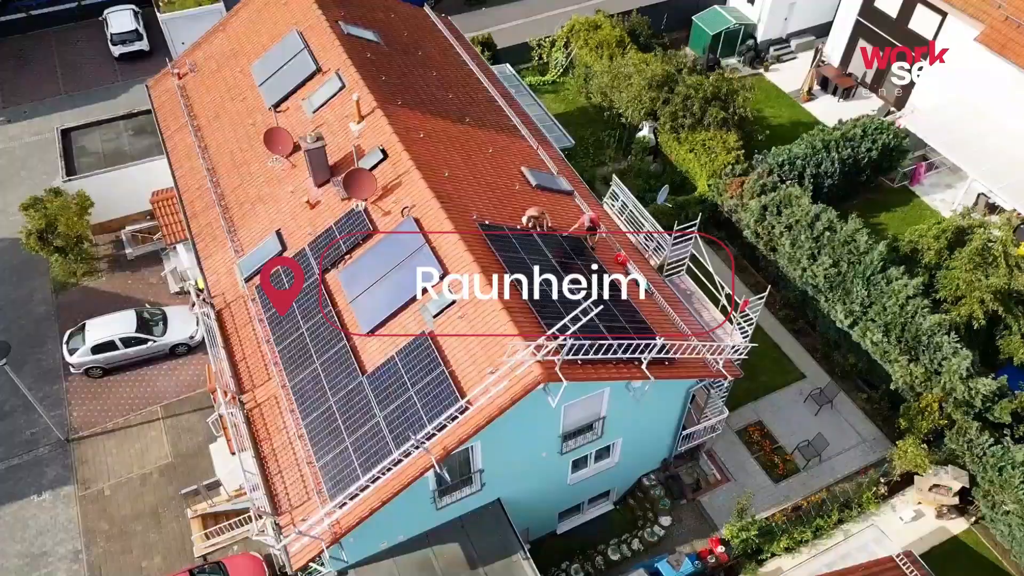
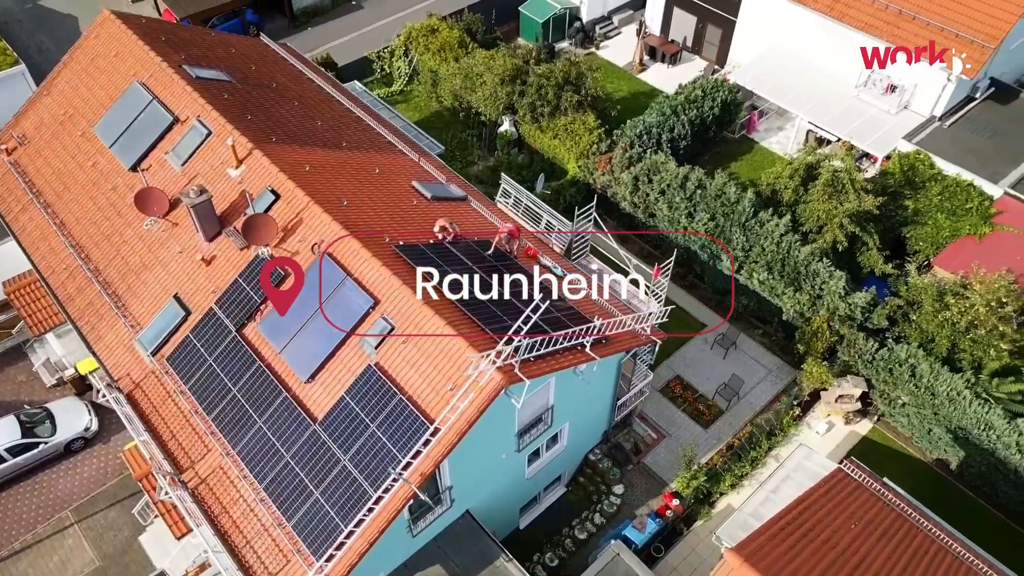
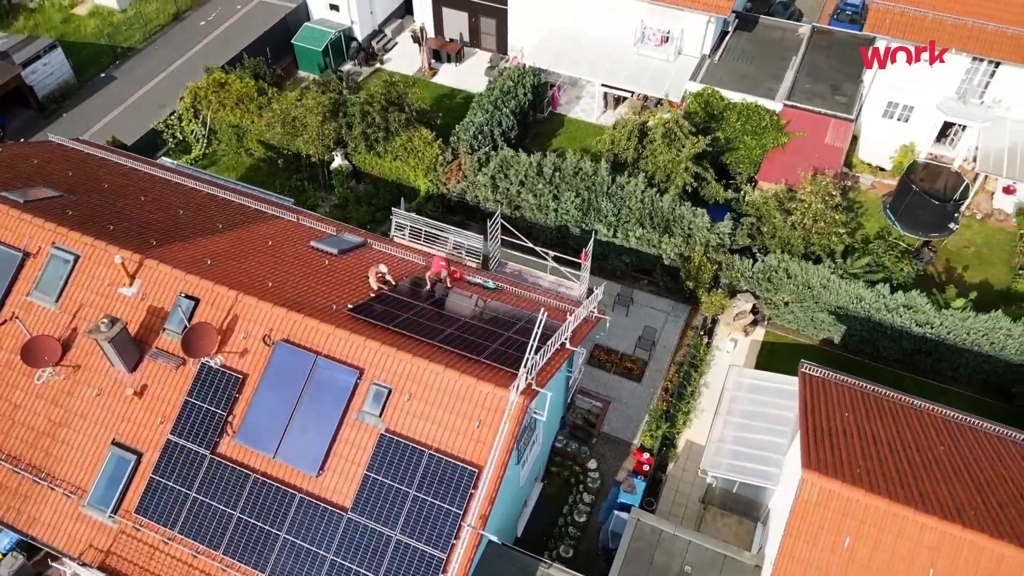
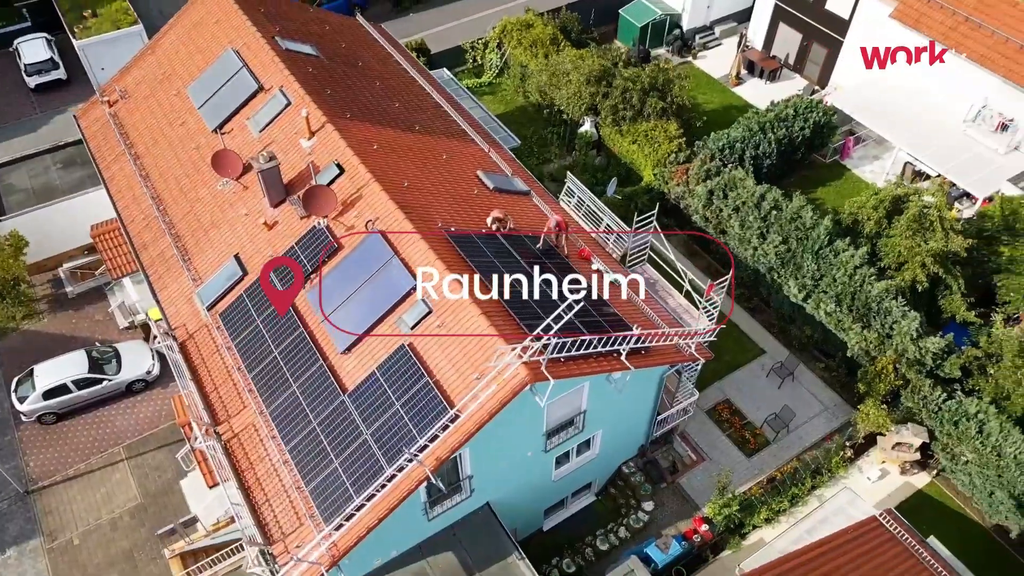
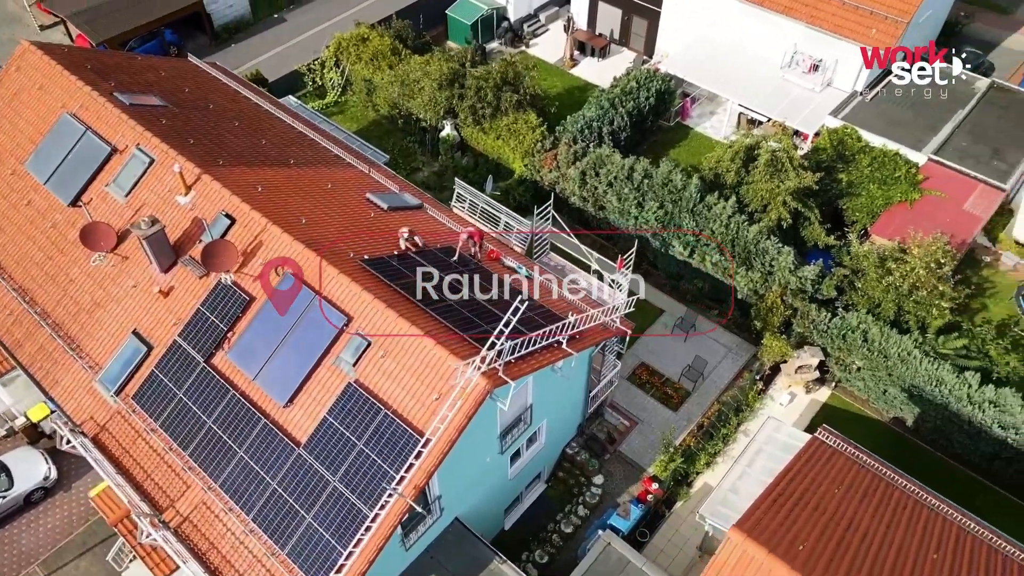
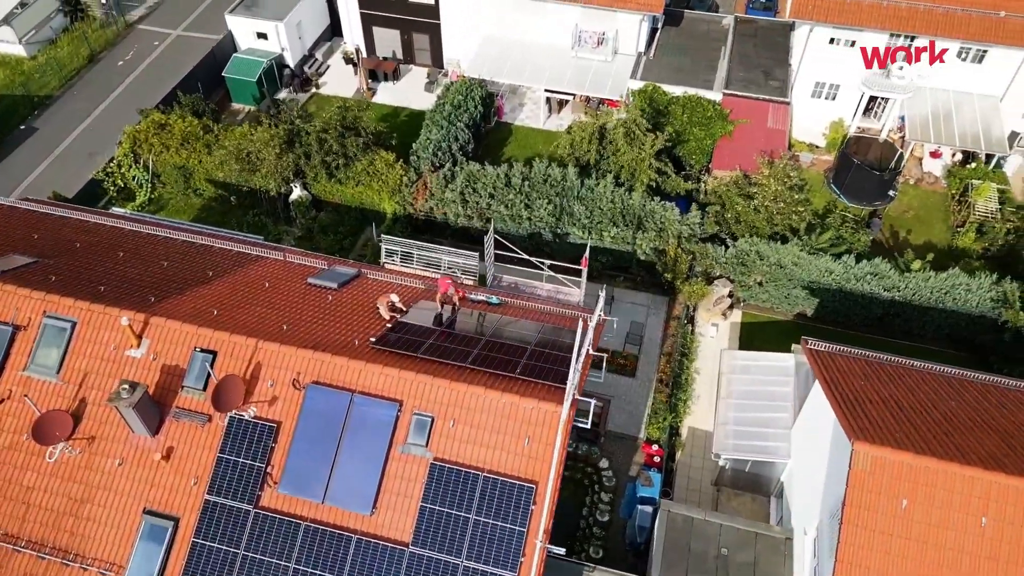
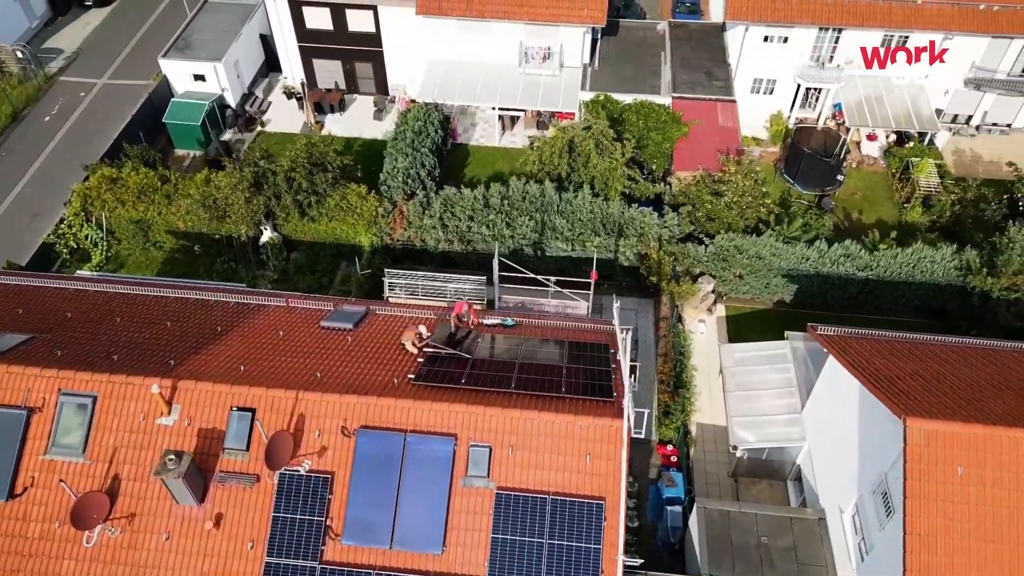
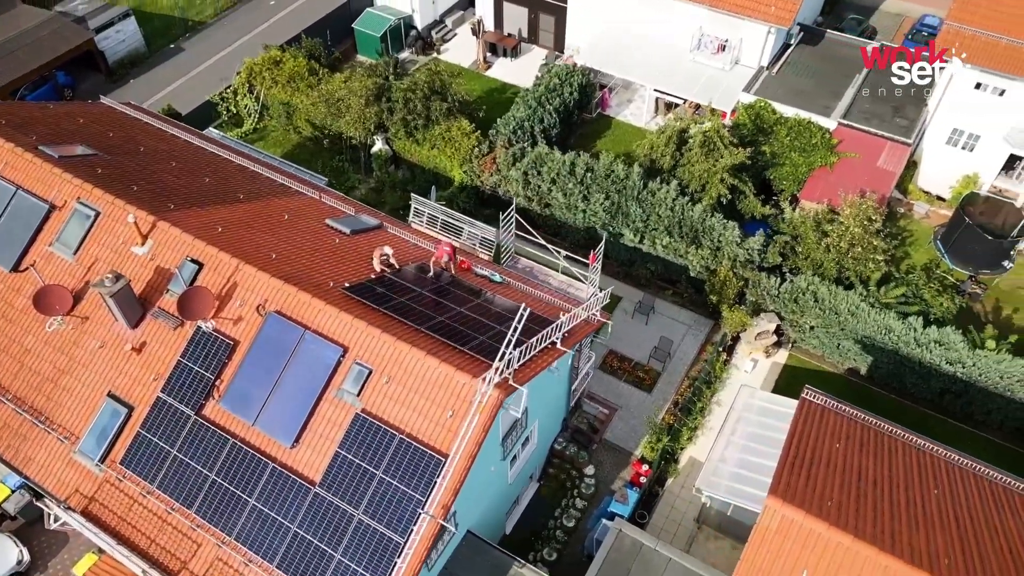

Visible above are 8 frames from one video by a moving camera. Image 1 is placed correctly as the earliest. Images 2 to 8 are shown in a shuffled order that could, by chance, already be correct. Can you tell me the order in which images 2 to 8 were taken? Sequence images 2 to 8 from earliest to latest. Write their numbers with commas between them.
4, 2, 5, 8, 3, 6, 7
